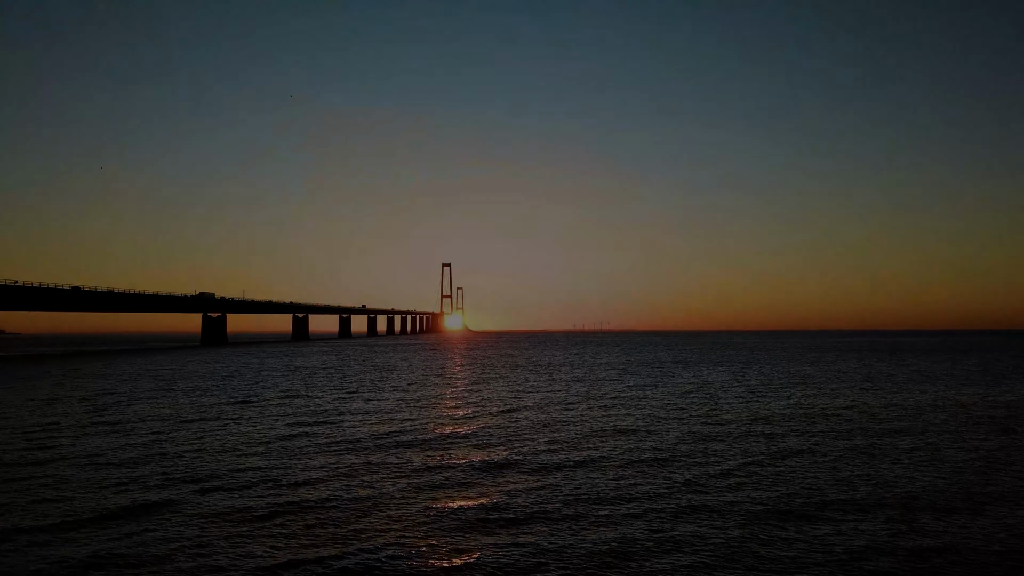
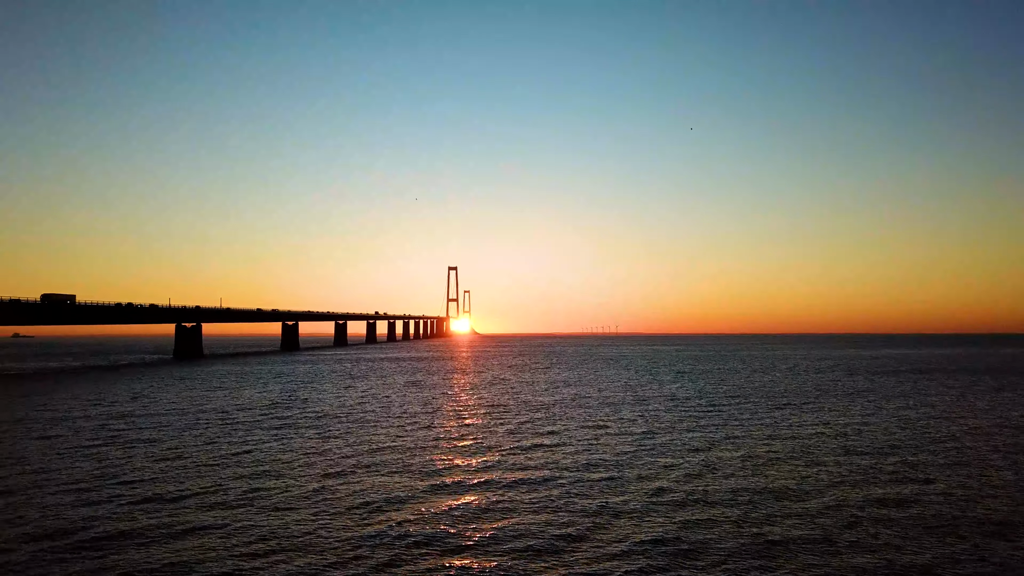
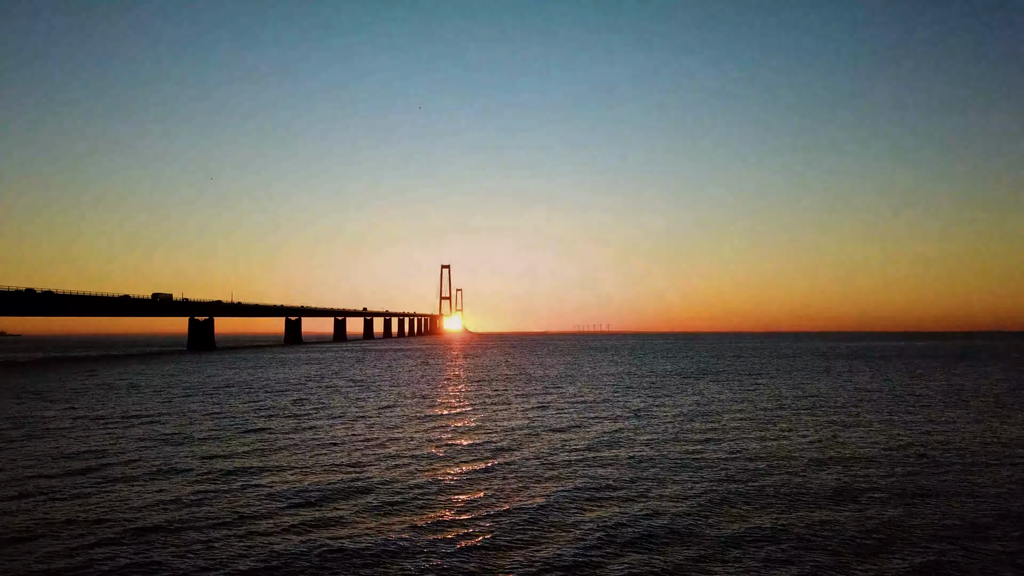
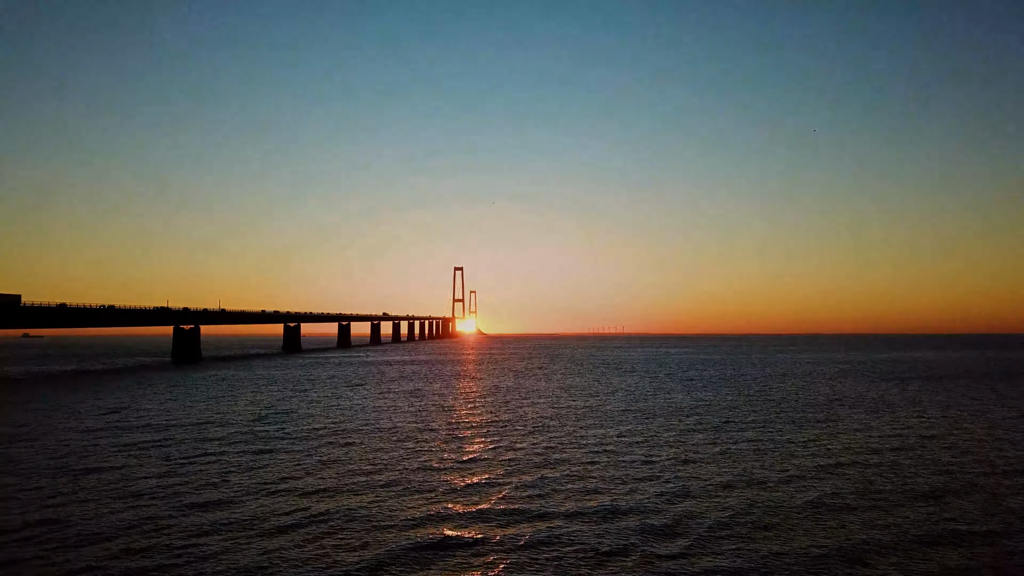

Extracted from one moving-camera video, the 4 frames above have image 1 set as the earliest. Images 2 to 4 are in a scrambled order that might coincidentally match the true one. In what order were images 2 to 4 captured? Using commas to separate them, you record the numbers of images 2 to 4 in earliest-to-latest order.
3, 2, 4
